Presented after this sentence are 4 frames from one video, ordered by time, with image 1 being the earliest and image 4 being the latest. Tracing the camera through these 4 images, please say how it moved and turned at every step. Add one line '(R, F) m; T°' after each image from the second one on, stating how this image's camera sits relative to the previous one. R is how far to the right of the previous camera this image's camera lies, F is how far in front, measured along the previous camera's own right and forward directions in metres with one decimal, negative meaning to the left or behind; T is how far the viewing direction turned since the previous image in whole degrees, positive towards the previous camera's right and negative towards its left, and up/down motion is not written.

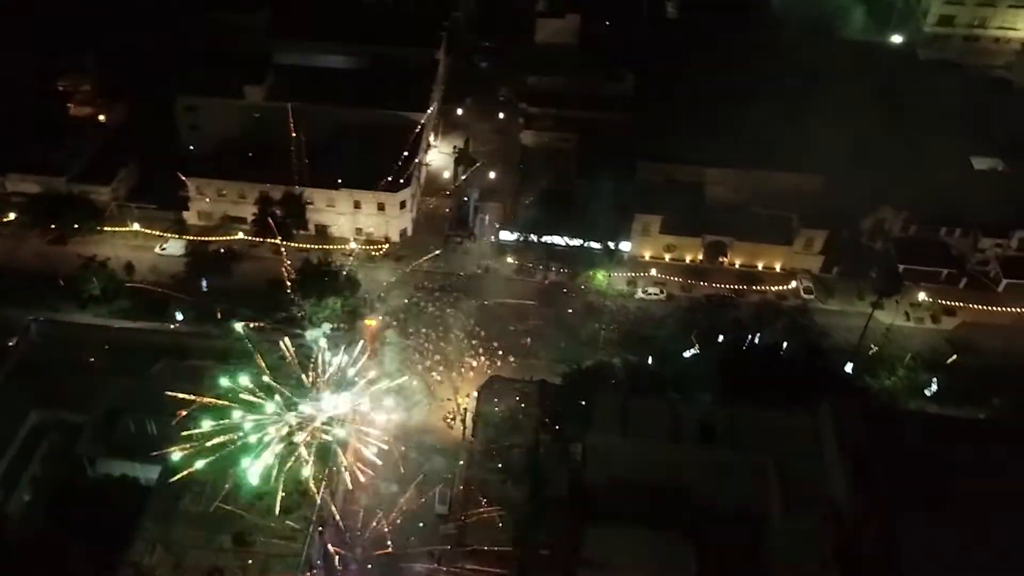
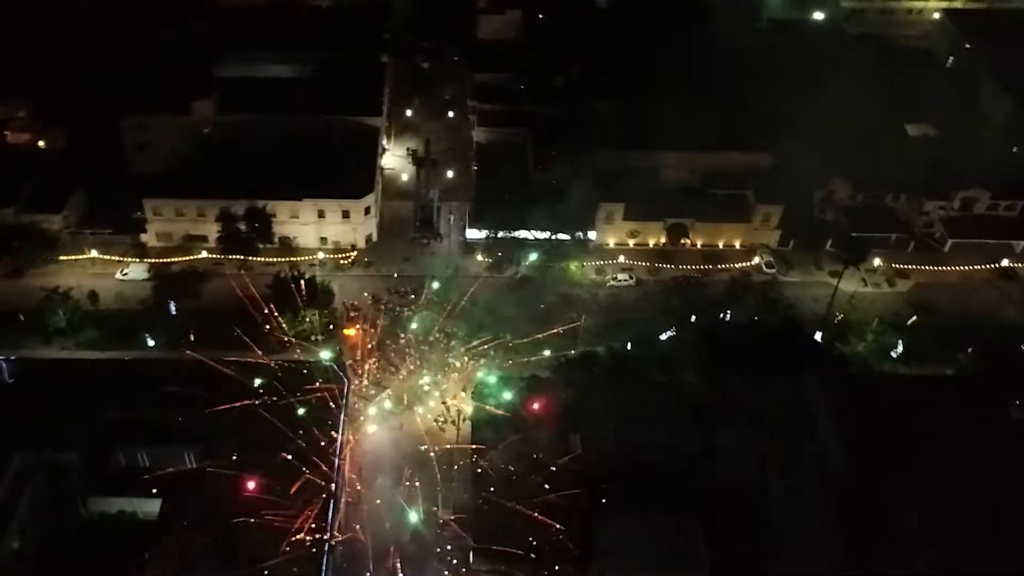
(-1.5, +0.1) m; +4°
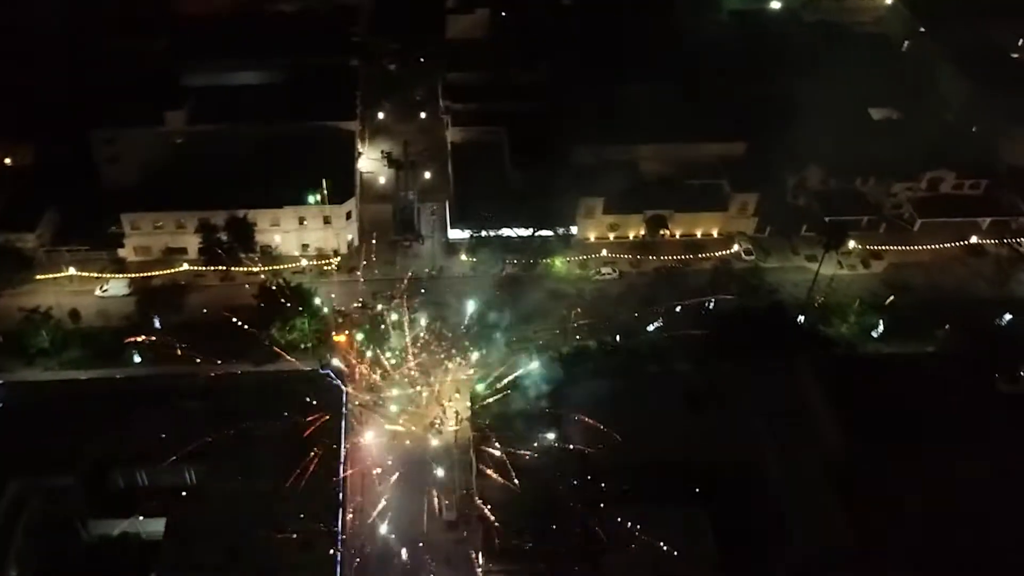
(-0.9, 0.0) m; +2°
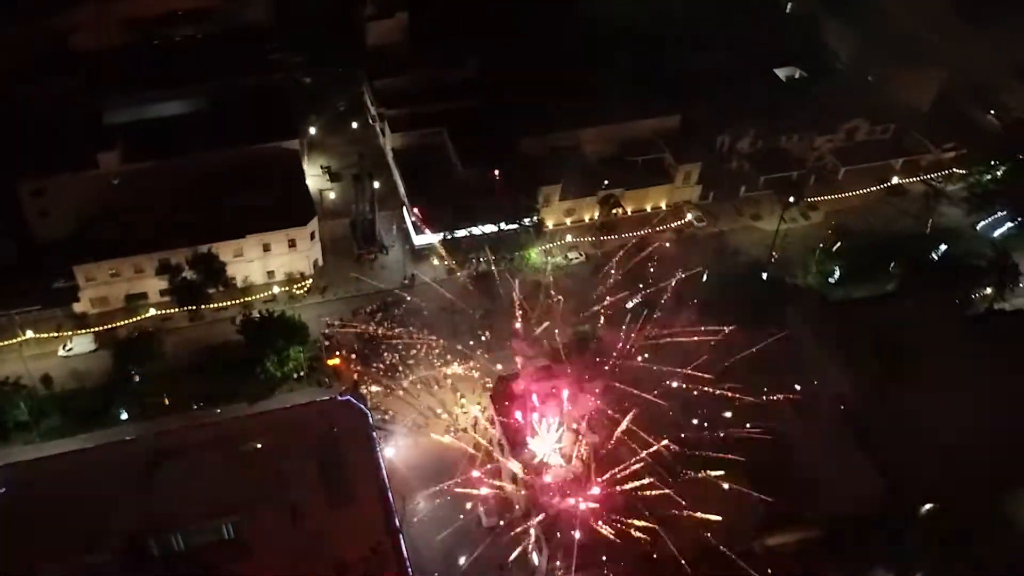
(-3.5, +0.4) m; +7°
